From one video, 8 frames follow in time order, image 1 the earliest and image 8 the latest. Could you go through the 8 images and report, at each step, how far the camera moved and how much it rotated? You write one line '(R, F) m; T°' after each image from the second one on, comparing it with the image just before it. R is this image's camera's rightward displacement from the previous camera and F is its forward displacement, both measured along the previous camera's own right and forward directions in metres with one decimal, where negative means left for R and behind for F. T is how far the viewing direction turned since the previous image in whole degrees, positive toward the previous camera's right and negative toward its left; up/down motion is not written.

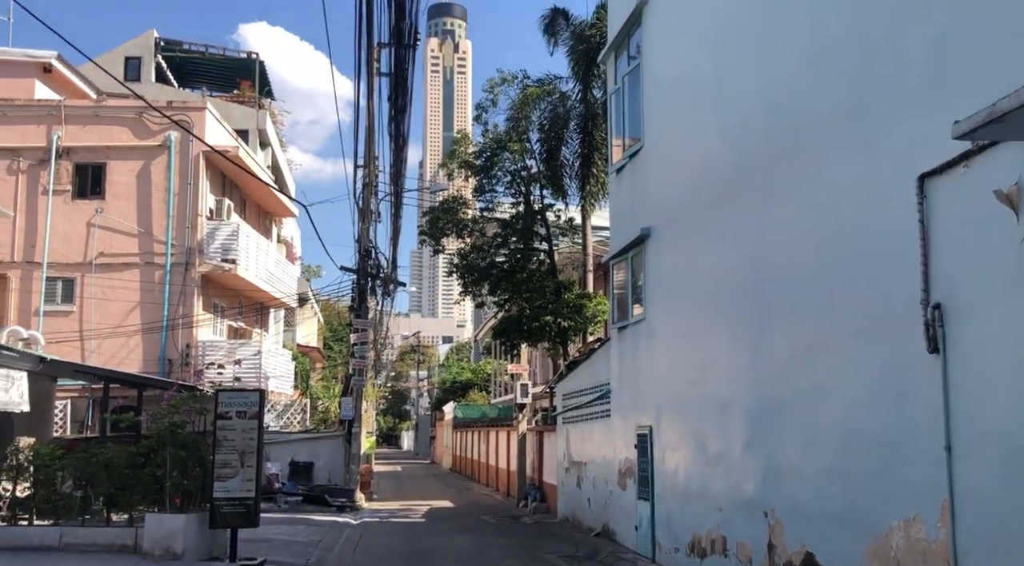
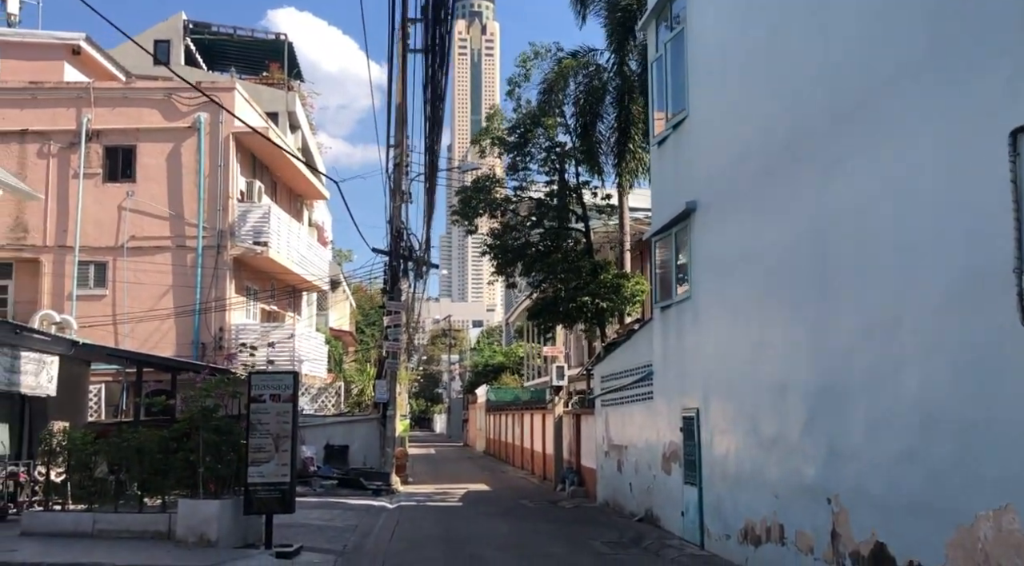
(-0.1, +0.5) m; -2°
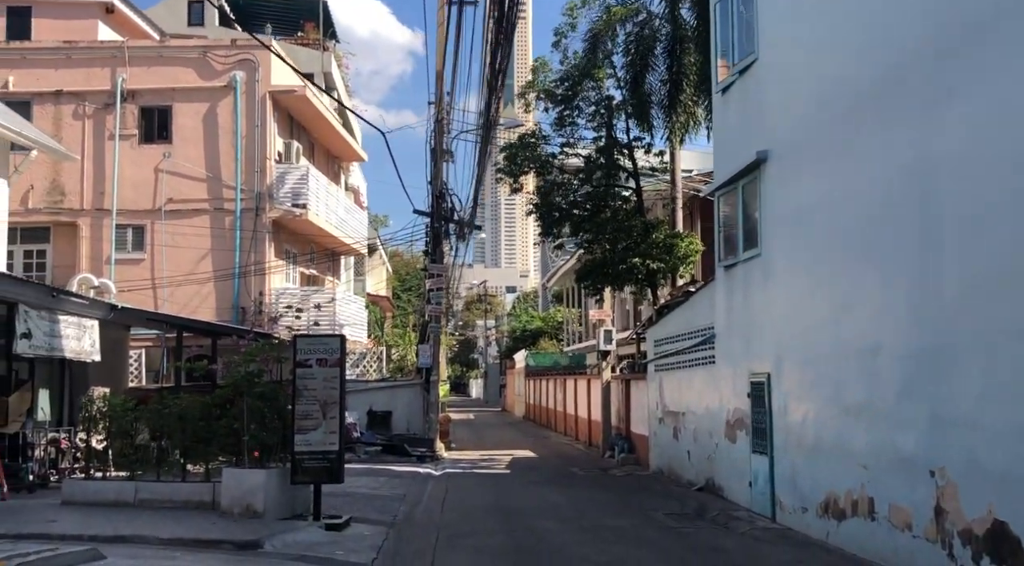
(-0.3, +0.7) m; -2°
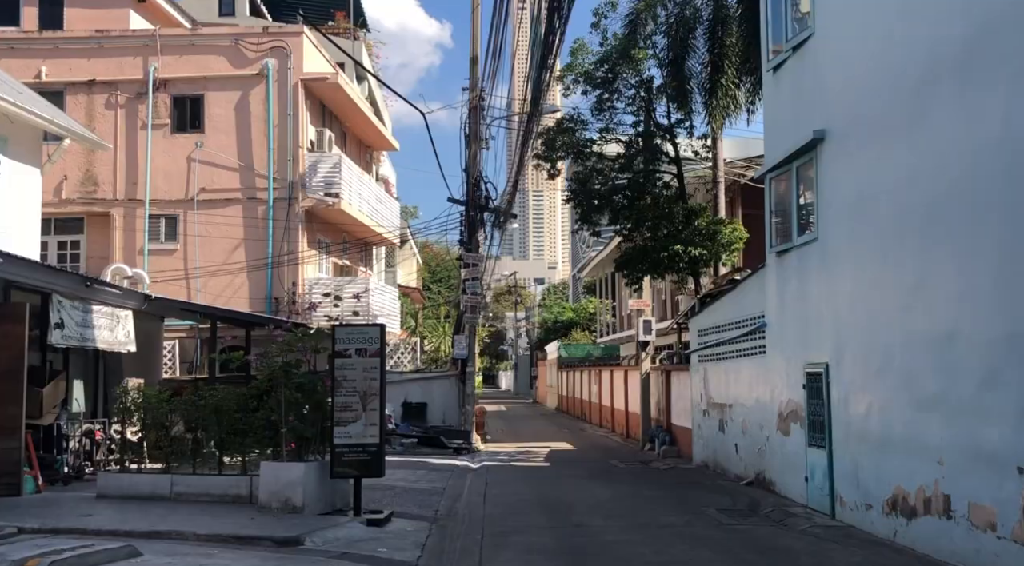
(-0.2, +0.4) m; -2°
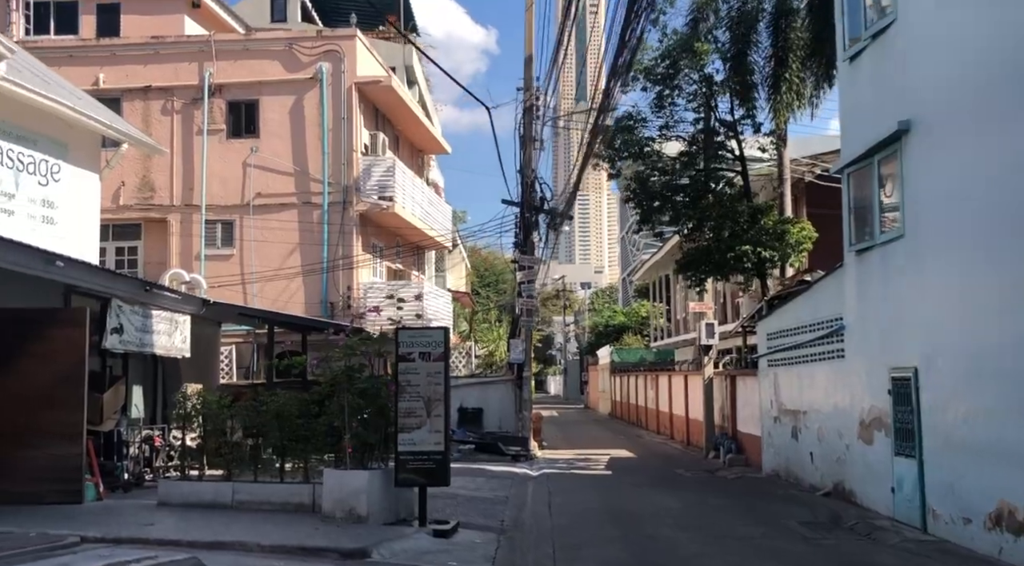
(-0.2, +0.4) m; -3°
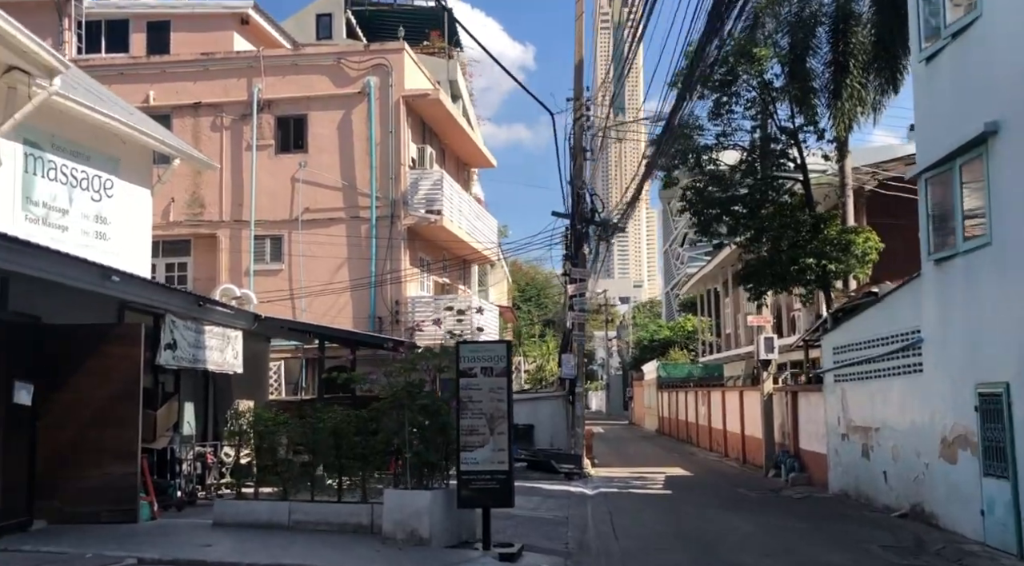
(-0.3, +0.4) m; -2°
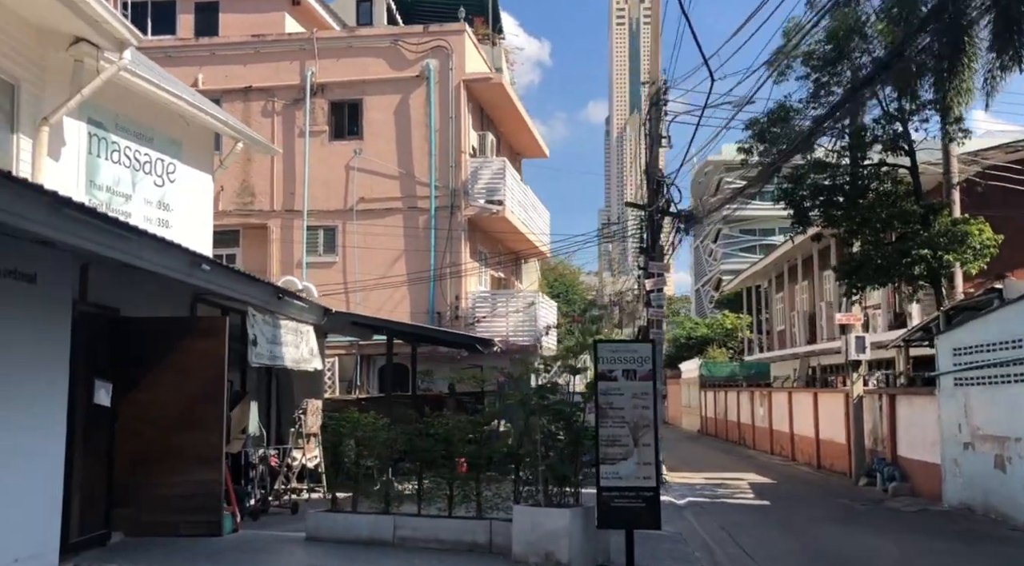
(-1.2, +1.1) m; -1°
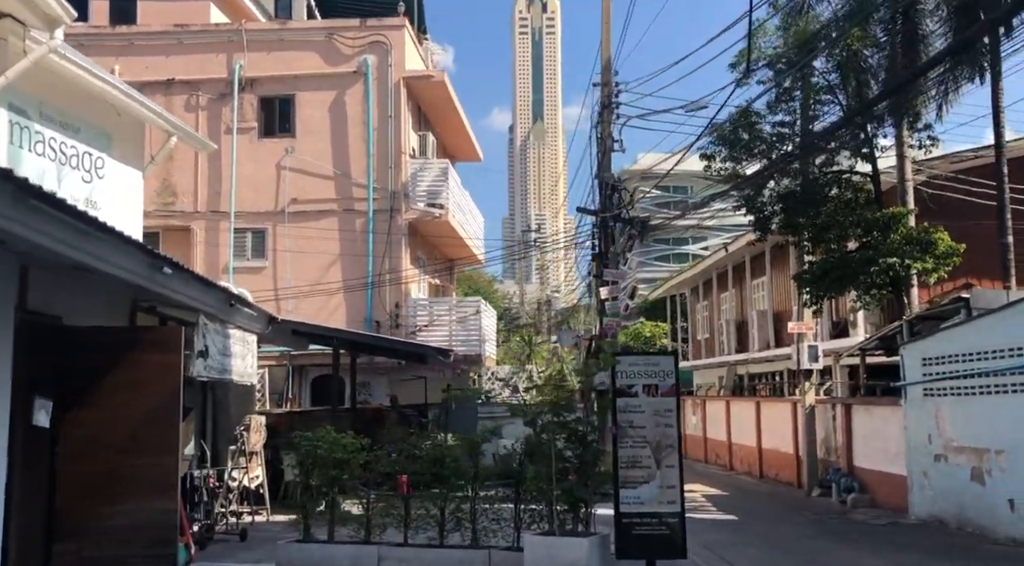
(-0.9, +0.9) m; +6°
